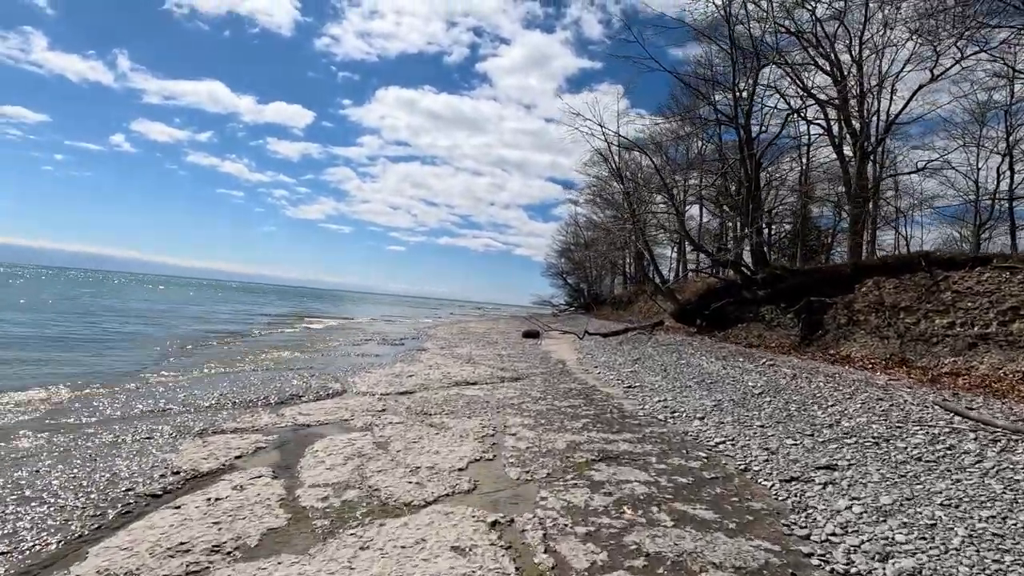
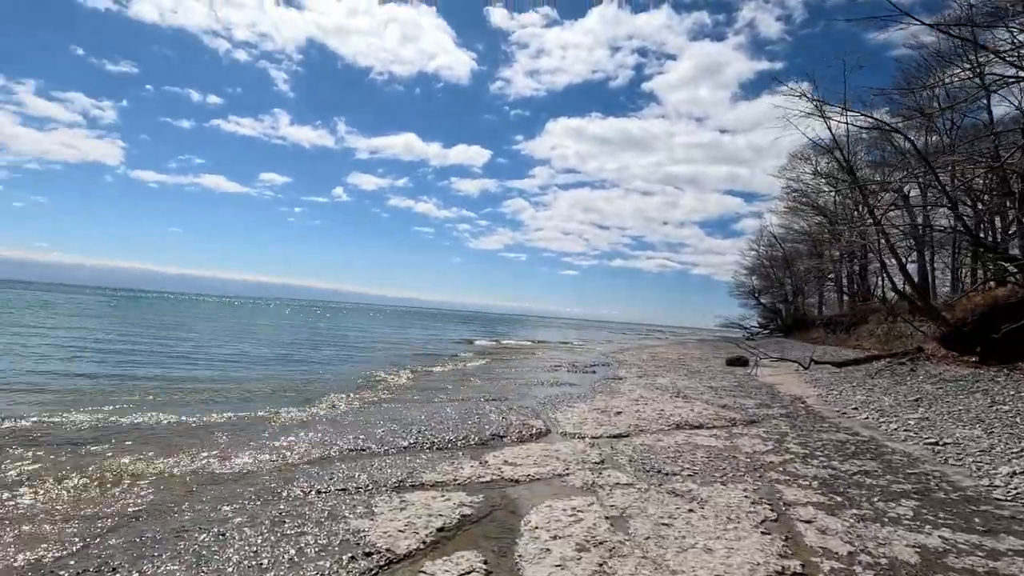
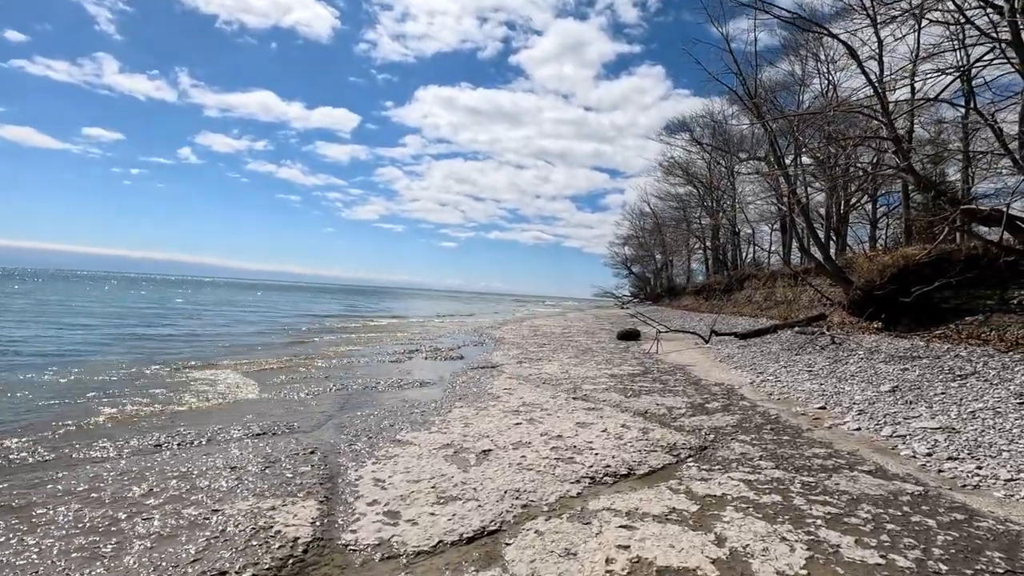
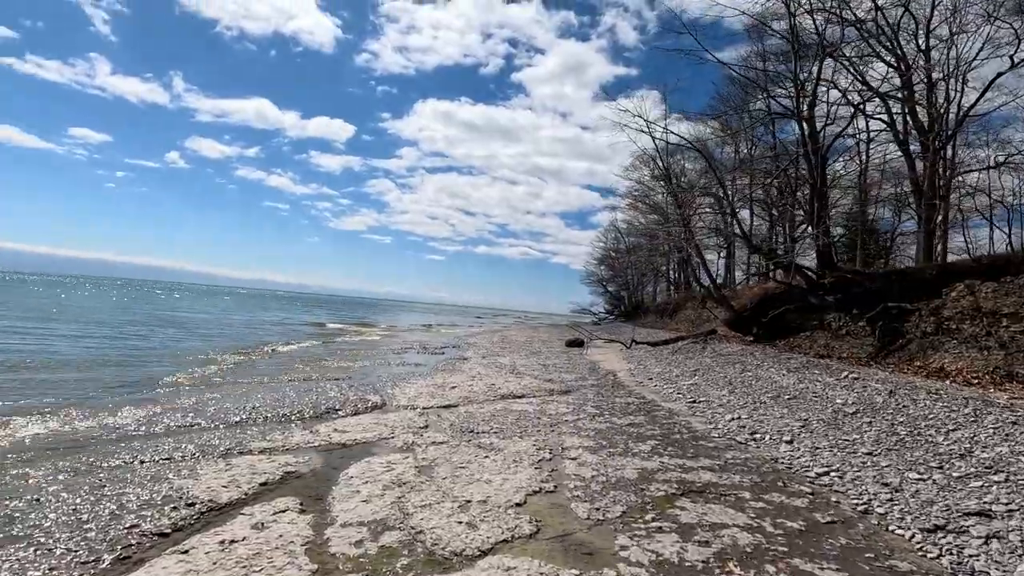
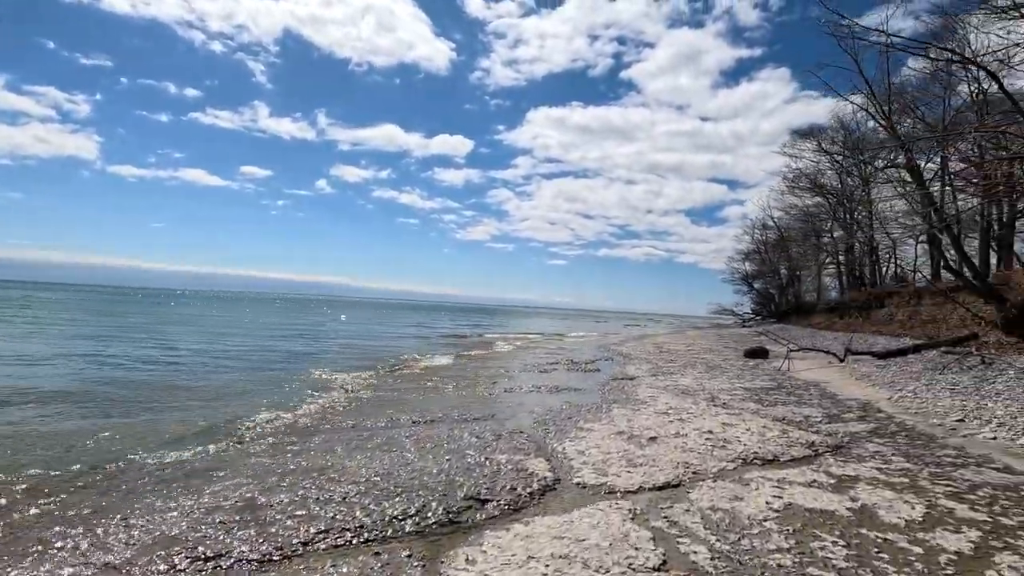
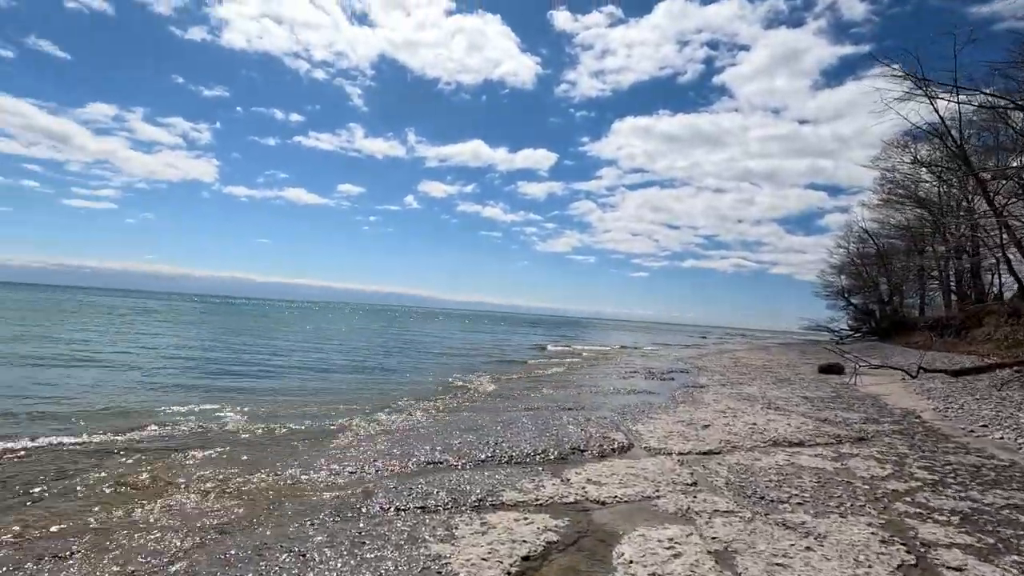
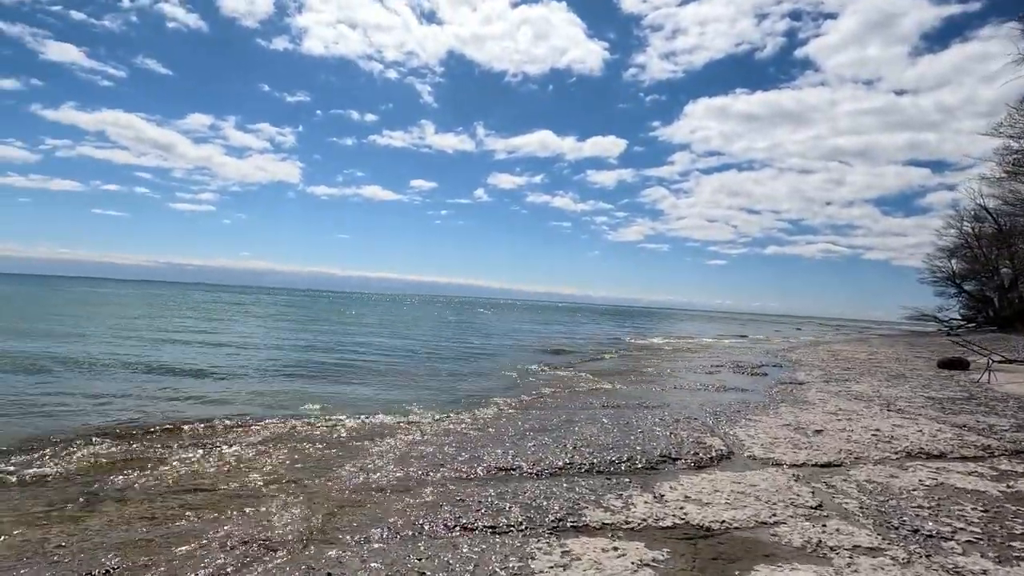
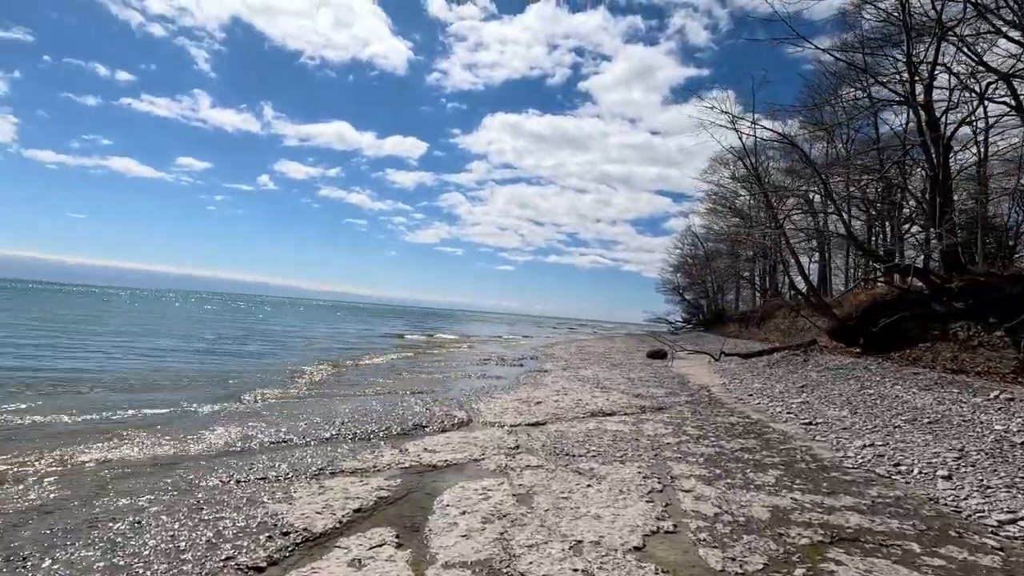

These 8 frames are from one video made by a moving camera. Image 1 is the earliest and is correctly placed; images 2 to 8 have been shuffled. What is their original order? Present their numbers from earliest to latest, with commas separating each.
4, 8, 2, 6, 7, 5, 3
